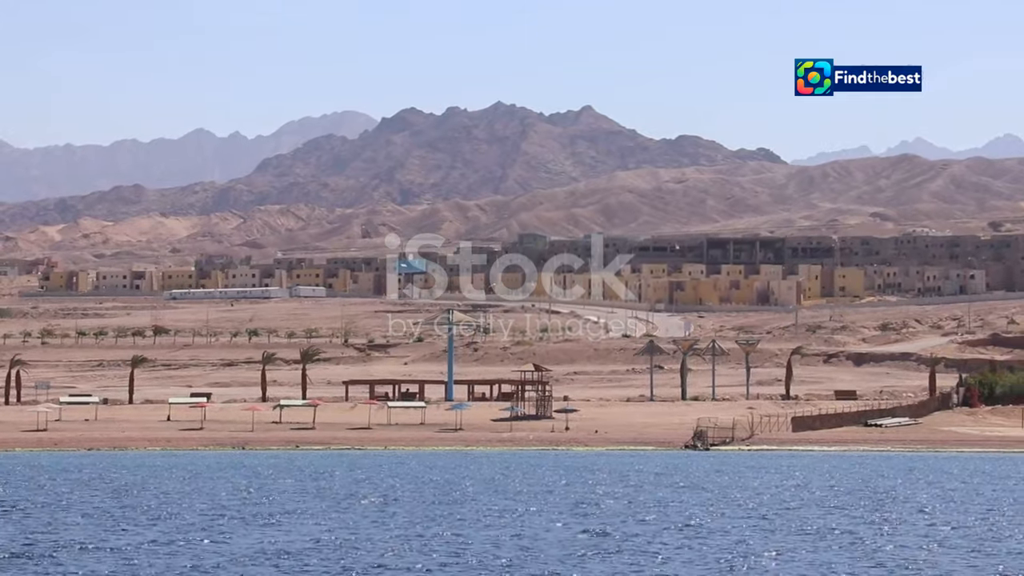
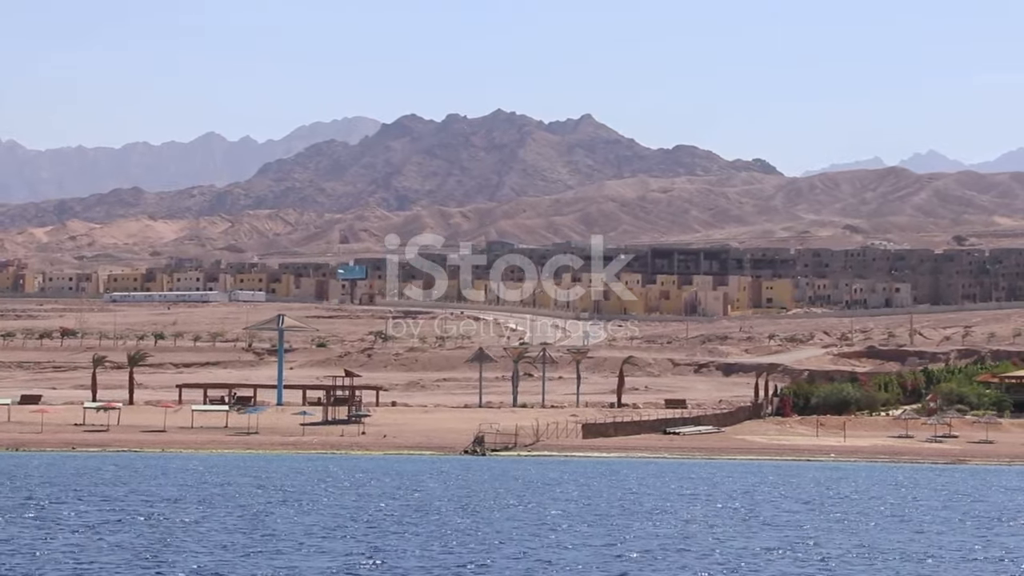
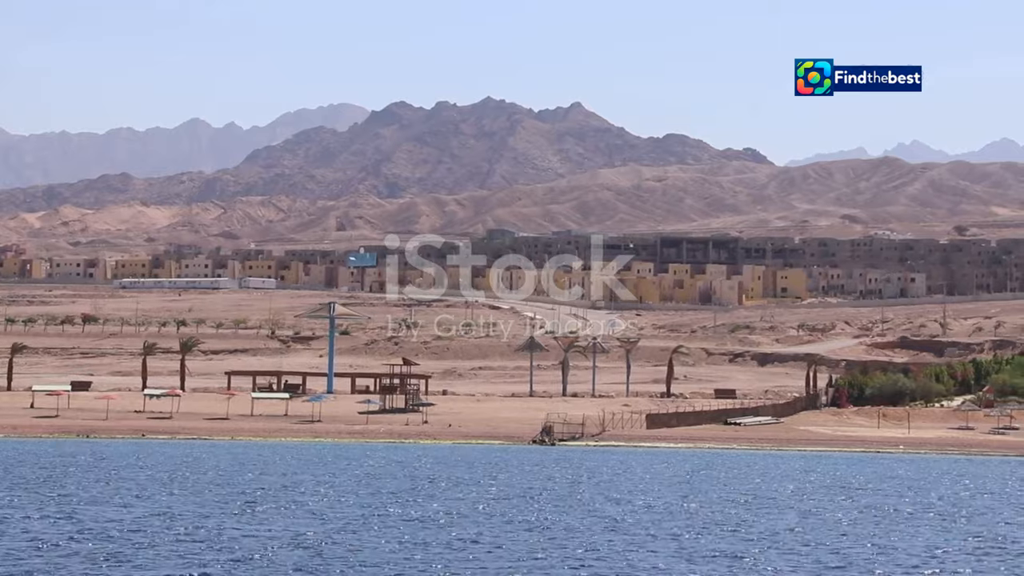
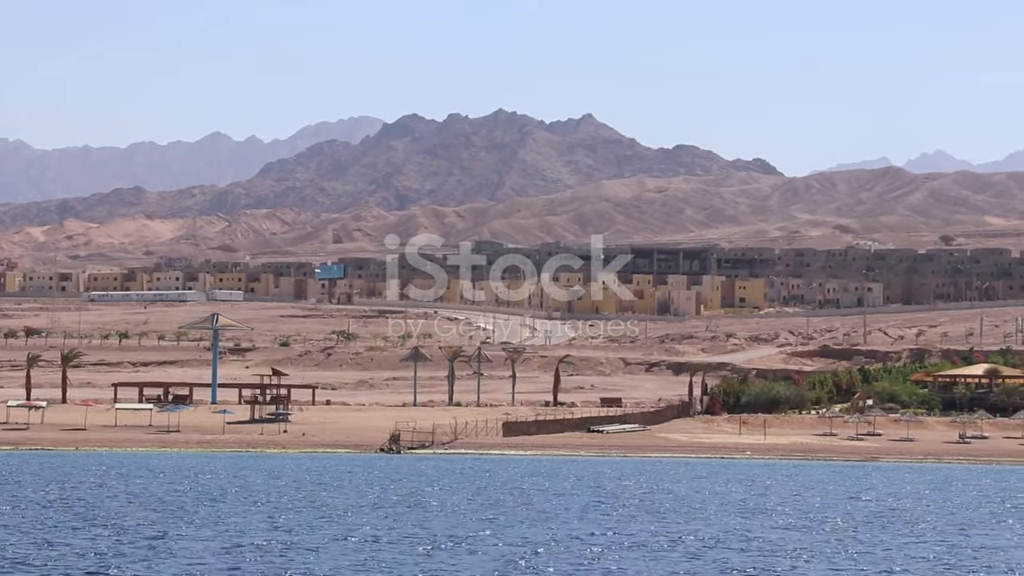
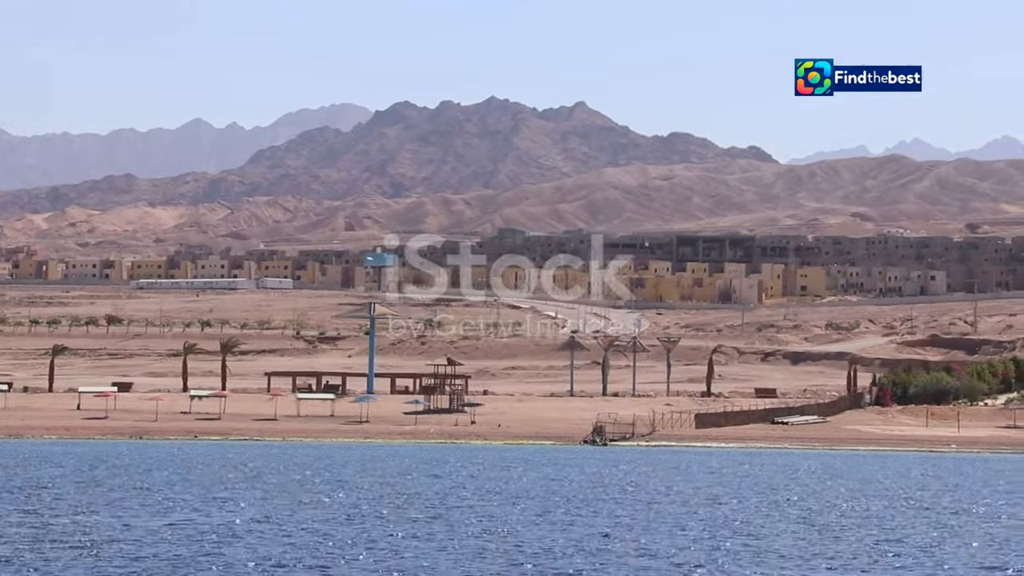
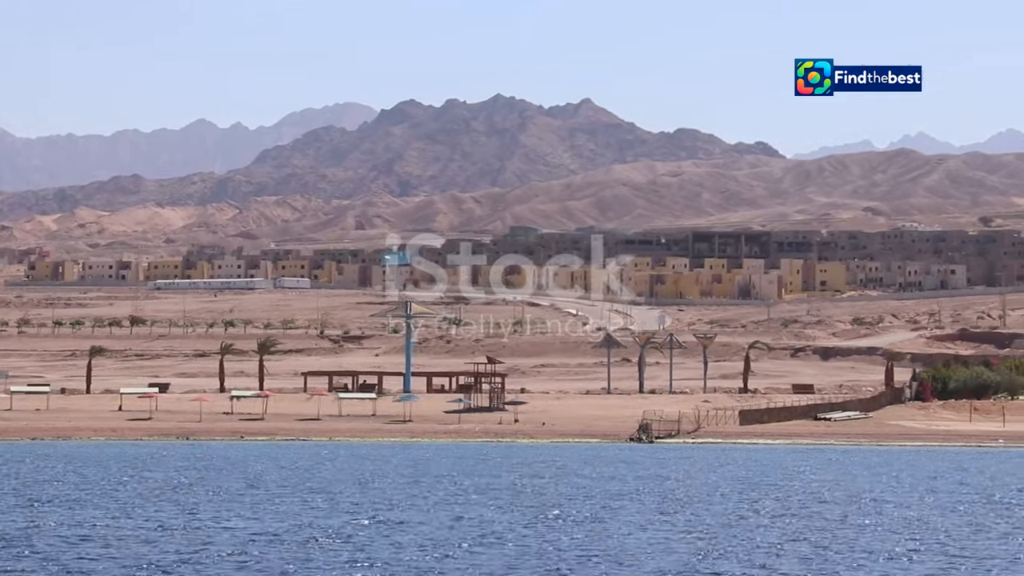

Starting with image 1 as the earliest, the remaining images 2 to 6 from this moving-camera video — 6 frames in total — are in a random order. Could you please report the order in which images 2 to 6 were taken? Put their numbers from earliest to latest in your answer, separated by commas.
6, 5, 3, 2, 4
